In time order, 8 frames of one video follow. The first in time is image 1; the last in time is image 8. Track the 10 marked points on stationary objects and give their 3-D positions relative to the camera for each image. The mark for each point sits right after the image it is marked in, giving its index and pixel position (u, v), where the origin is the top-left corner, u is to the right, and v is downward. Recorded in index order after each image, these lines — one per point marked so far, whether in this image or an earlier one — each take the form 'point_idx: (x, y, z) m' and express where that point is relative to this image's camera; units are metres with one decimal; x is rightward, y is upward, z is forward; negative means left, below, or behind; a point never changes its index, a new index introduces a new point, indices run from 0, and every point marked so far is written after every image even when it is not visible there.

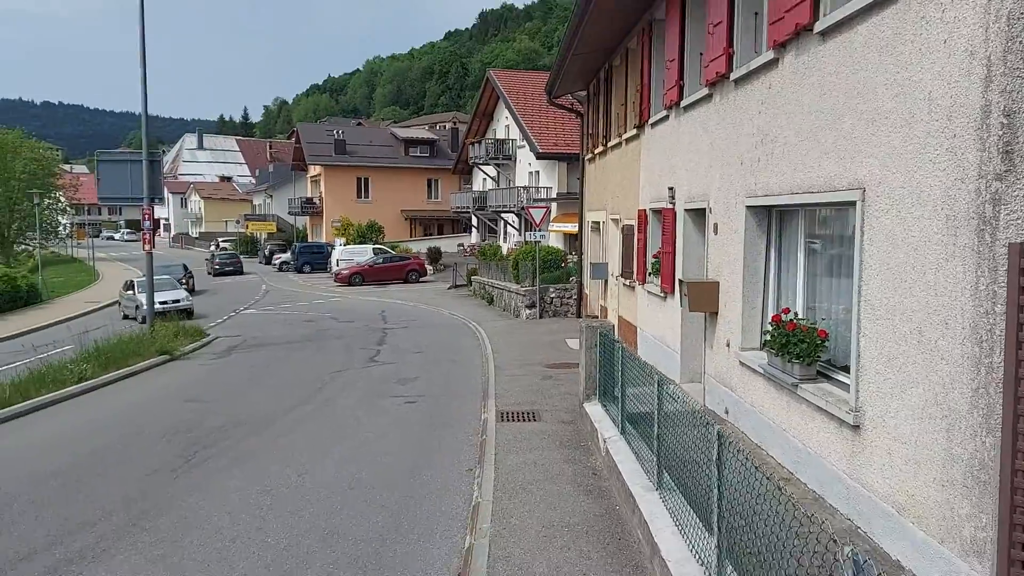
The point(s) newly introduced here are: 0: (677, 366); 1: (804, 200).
0: (+2.3, -1.1, +11.5) m
1: (+2.5, +0.8, +7.1) m
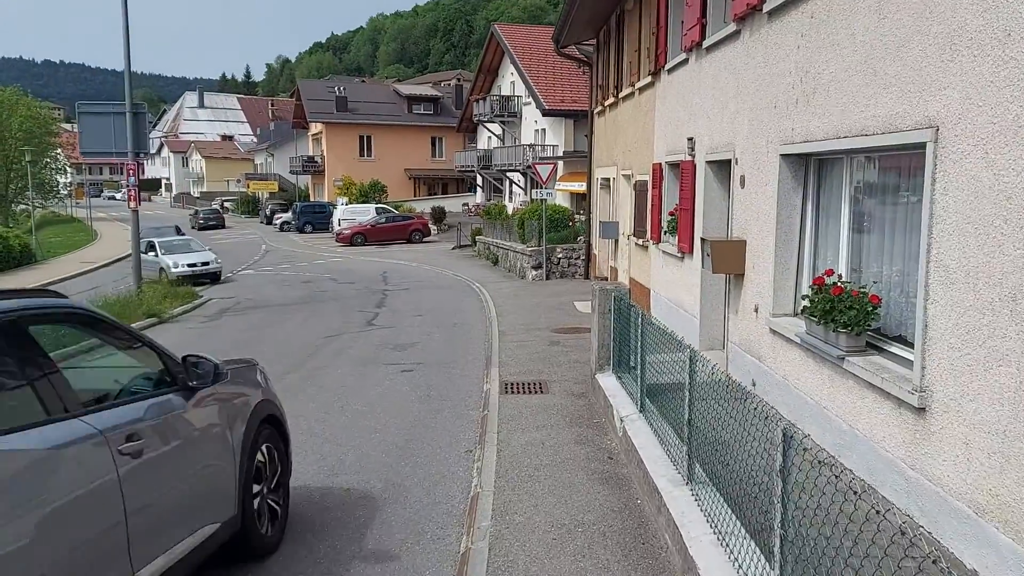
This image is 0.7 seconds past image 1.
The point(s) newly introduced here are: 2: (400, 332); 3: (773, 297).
0: (+2.4, -0.6, +10.6) m
1: (+2.5, +1.1, +6.1) m
2: (-1.9, -0.8, +14.3) m
3: (+2.5, -0.1, +7.9) m
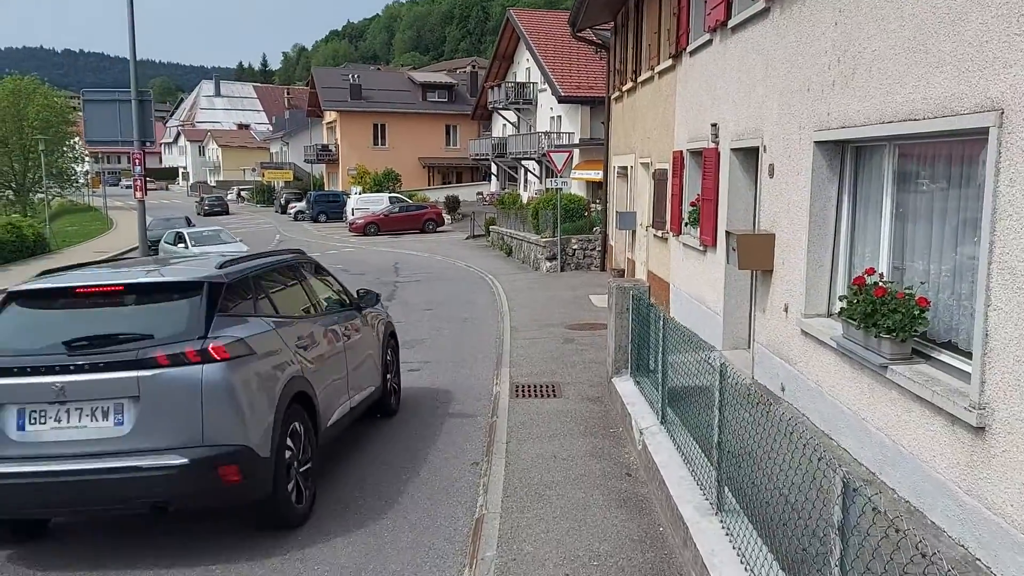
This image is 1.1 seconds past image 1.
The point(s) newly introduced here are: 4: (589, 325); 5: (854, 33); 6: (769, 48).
0: (+2.5, -0.5, +10.1) m
1: (+2.6, +1.1, +5.5) m
2: (-1.7, -0.6, +13.8) m
3: (+2.6, -0.1, +7.4) m
4: (+1.2, -0.6, +12.7) m
5: (+2.6, +1.9, +6.3) m
6: (+2.6, +2.4, +8.3) m
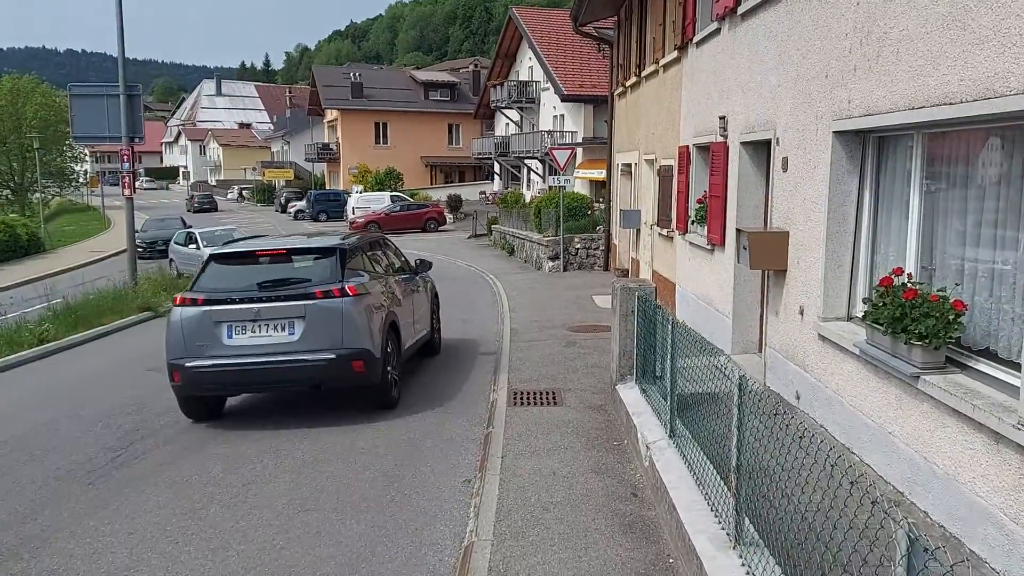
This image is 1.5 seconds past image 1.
0: (+2.5, -0.5, +9.6) m
1: (+2.6, +1.0, +5.0) m
2: (-1.7, -0.6, +13.3) m
3: (+2.6, -0.1, +6.9) m
4: (+1.2, -0.6, +12.2) m
5: (+2.6, +1.9, +5.8) m
6: (+2.5, +2.4, +7.8) m
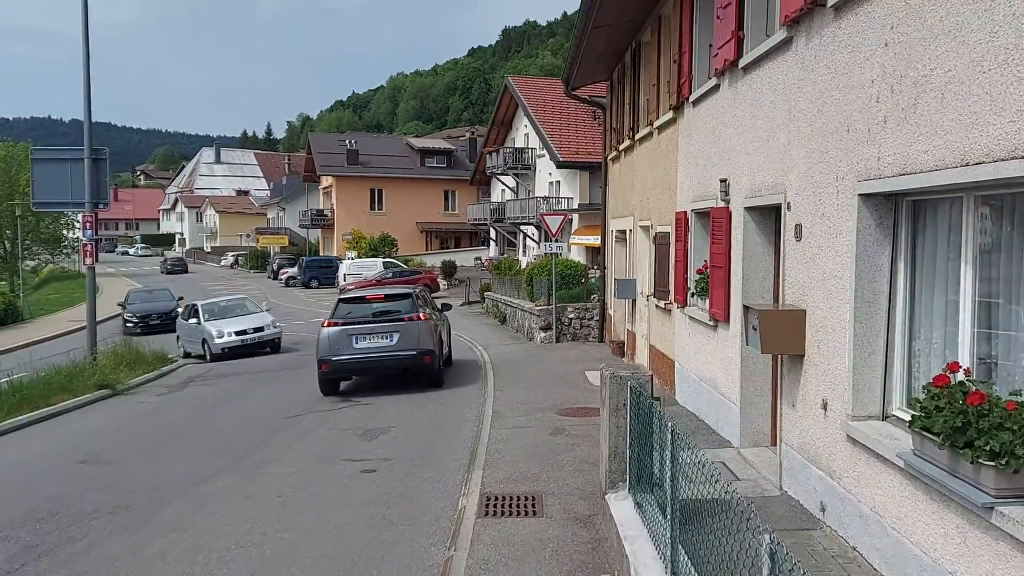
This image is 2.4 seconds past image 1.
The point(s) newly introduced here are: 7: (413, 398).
0: (+2.3, -1.4, +8.4) m
1: (+2.3, +0.6, +4.0) m
2: (-2.0, -1.8, +12.1) m
3: (+2.3, -0.7, +5.7) m
4: (+0.9, -1.6, +11.0) m
5: (+2.3, +1.4, +4.8) m
6: (+2.3, +1.7, +6.8) m
7: (-1.6, -1.7, +13.2) m
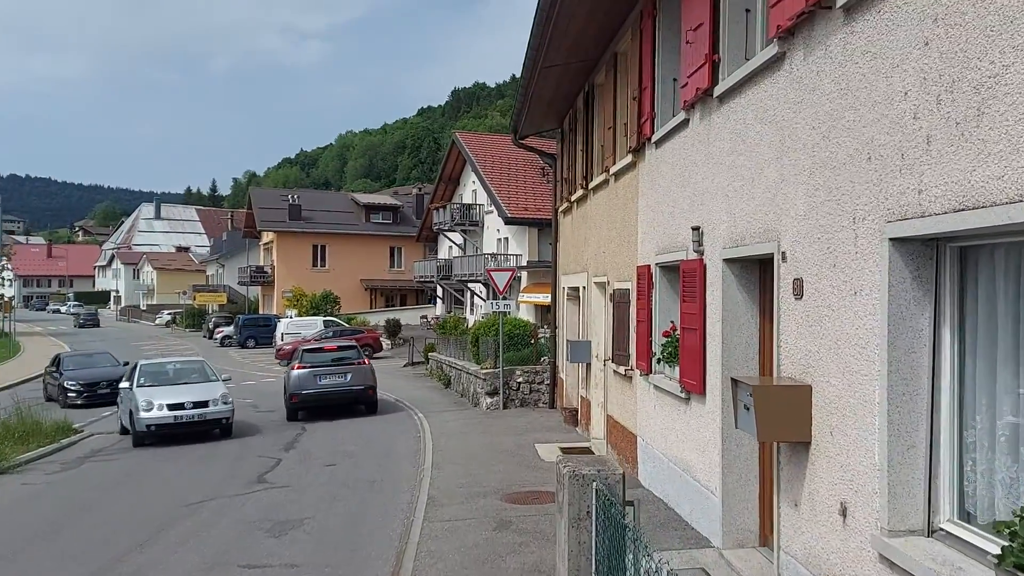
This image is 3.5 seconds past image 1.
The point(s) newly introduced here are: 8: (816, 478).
0: (+1.7, -2.0, +7.0) m
1: (+2.0, +0.3, +2.7) m
2: (-2.7, -2.6, +10.4) m
3: (+1.9, -1.1, +4.4) m
4: (+0.2, -2.4, +9.4) m
5: (+2.0, +1.0, +3.6) m
6: (+1.9, +1.2, +5.6) m
7: (-2.4, -2.6, +11.5) m
8: (+1.9, -1.2, +5.2) m
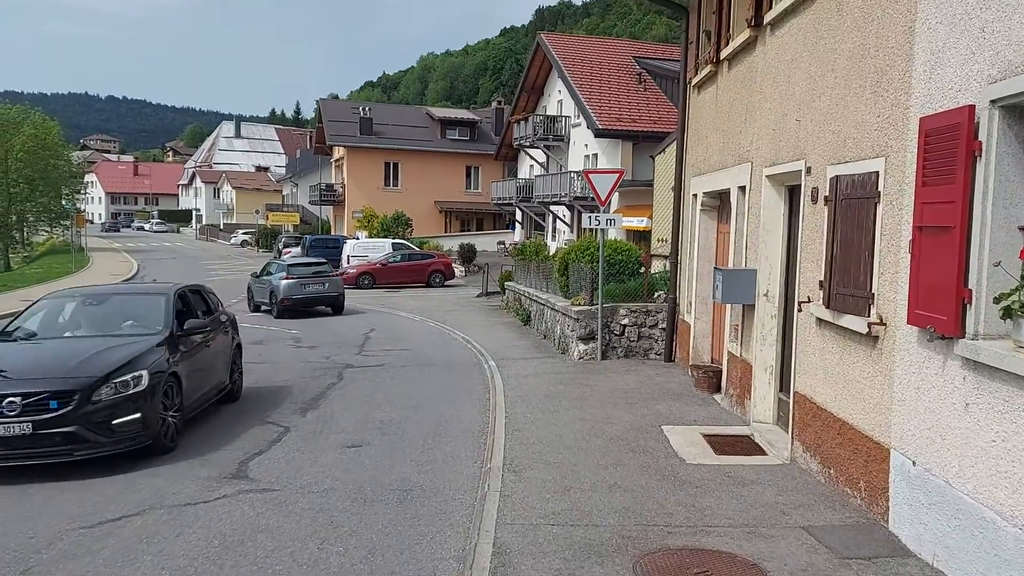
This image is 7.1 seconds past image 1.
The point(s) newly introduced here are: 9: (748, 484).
0: (+2.3, -1.4, +2.2) m
1: (+2.3, +0.4, -2.2) m
2: (-1.8, -1.7, +6.1) m
3: (+2.3, -0.8, -0.4) m
4: (+1.1, -1.6, +4.9) m
5: (+2.3, +1.2, -1.4) m
6: (+2.4, +1.6, +0.6) m
7: (-1.4, -1.6, +7.2) m
8: (+2.3, -0.8, +0.4) m
9: (+1.8, -1.5, +6.5) m
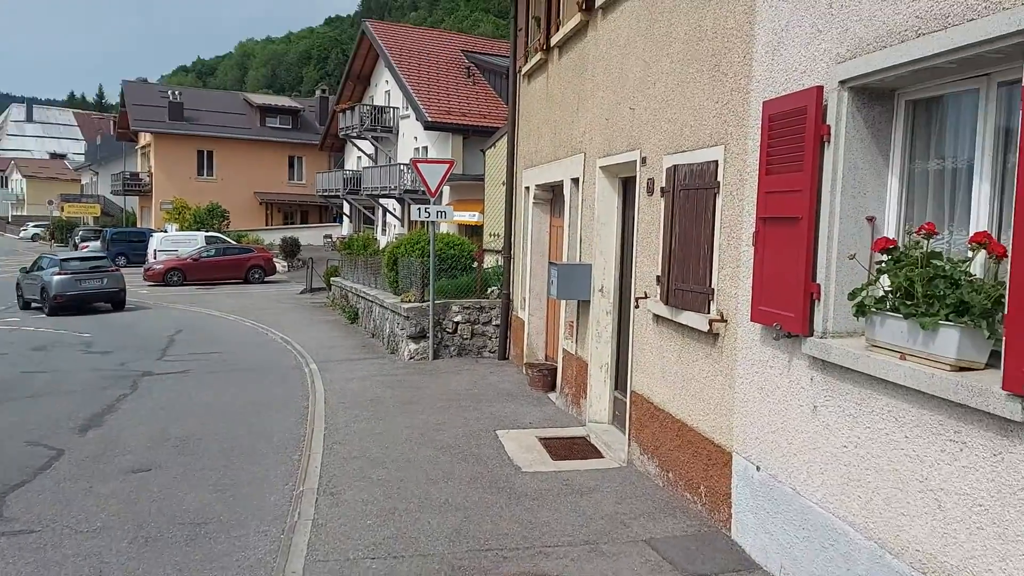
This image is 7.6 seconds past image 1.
0: (+1.8, -1.4, +2.0) m
1: (+2.7, +0.4, -2.4) m
2: (-2.9, -1.7, +5.0) m
3: (+2.4, -0.8, -0.6) m
4: (+0.1, -1.6, +4.3) m
5: (+2.6, +1.2, -1.6) m
6: (+2.2, +1.6, +0.4) m
7: (-2.7, -1.6, +6.1) m
8: (+2.2, -0.8, +0.2) m
9: (+0.5, -1.5, +6.0) m
